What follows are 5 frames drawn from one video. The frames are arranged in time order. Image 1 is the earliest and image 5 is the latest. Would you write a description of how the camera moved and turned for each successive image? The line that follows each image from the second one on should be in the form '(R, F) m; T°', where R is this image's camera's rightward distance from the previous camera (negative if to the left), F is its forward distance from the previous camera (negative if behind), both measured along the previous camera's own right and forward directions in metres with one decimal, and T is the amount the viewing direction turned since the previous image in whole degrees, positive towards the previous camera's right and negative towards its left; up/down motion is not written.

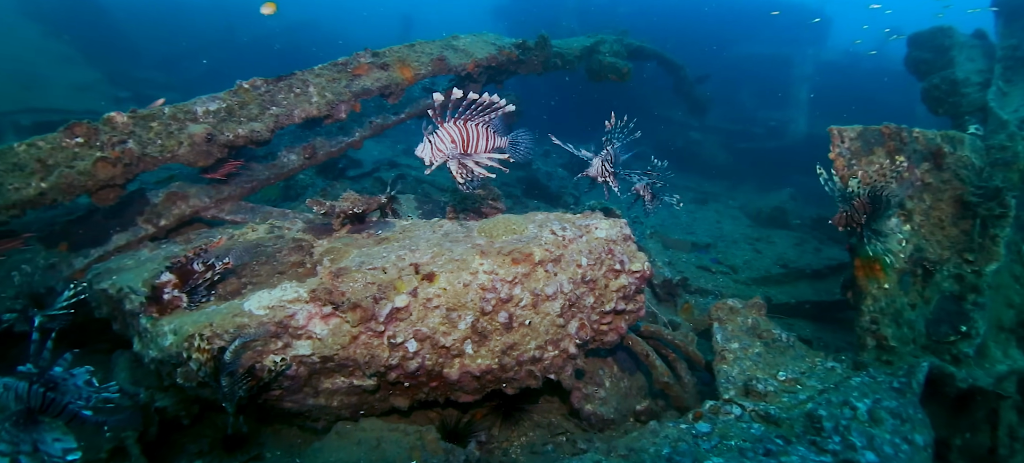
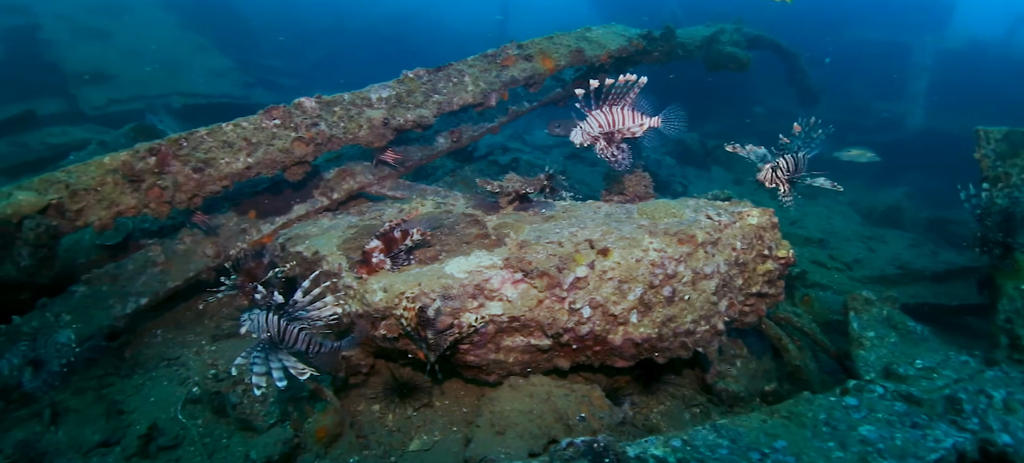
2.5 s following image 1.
(-1.1, -0.5) m; -3°
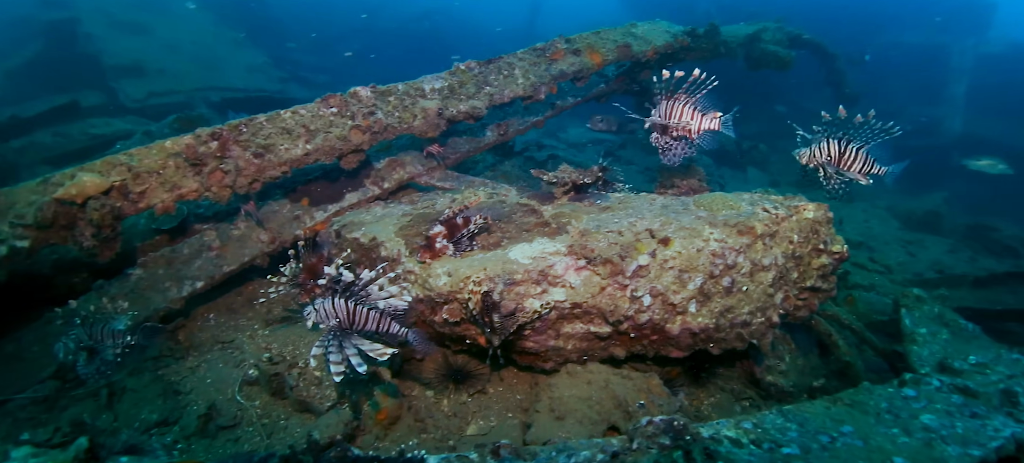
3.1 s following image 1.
(-0.5, -0.1) m; 0°
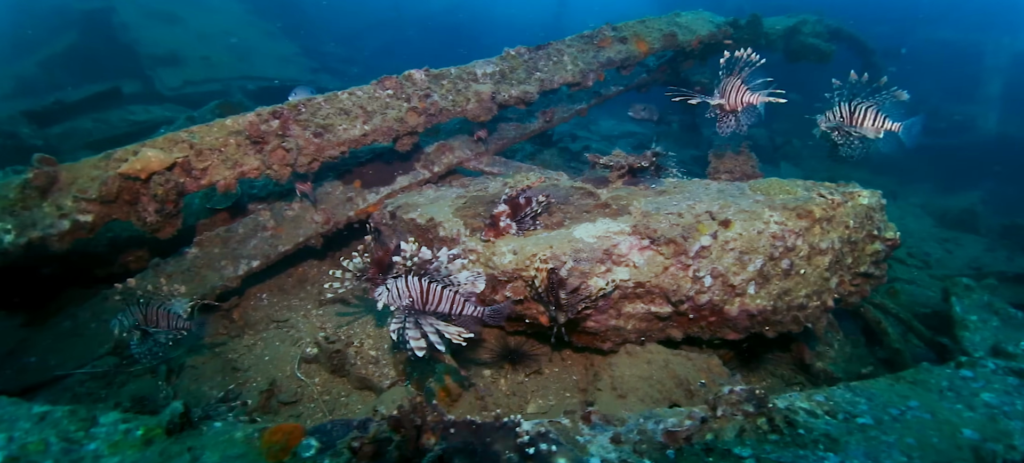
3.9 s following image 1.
(-0.5, -0.1) m; 0°
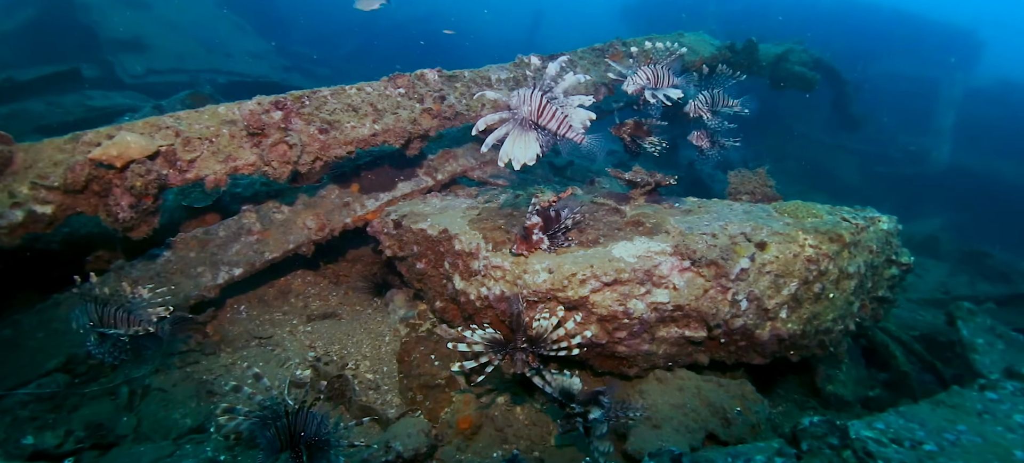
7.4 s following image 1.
(-0.7, +0.4) m; +7°
